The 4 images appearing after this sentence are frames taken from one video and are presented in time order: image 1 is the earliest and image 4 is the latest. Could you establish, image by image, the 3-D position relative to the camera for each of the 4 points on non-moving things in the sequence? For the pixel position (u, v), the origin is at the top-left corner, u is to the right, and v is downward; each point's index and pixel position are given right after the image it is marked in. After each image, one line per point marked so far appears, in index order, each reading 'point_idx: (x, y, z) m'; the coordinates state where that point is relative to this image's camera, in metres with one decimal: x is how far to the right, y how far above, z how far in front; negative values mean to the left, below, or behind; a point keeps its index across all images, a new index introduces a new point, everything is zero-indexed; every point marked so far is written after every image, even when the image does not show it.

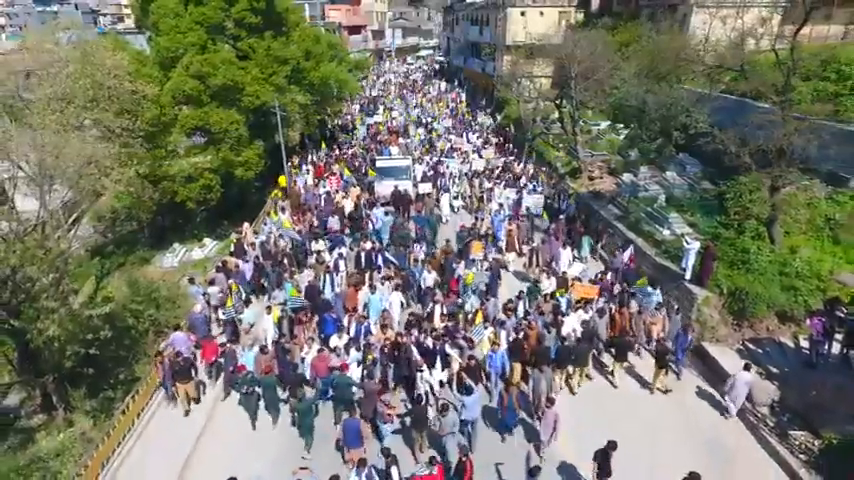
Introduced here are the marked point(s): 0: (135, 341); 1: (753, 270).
0: (-6.6, -2.3, +15.1) m
1: (+6.5, -0.6, +13.4) m
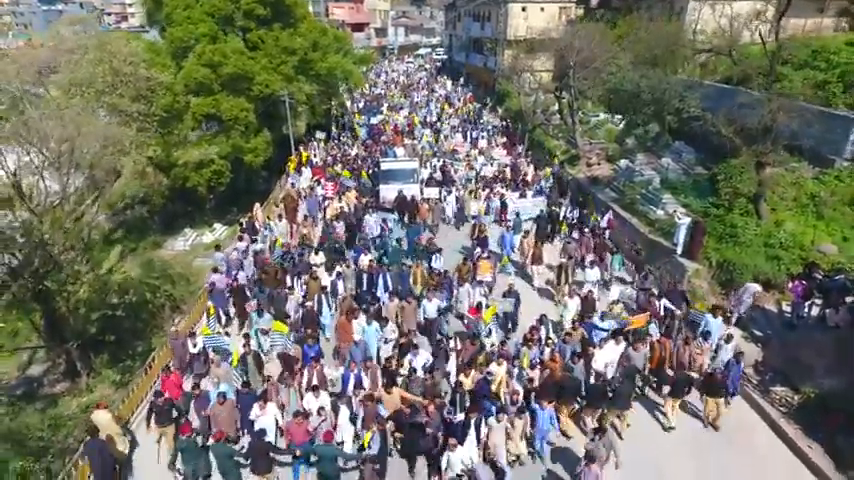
0: (-6.5, -1.8, +15.8) m
1: (+6.6, 0.0, +14.2) m
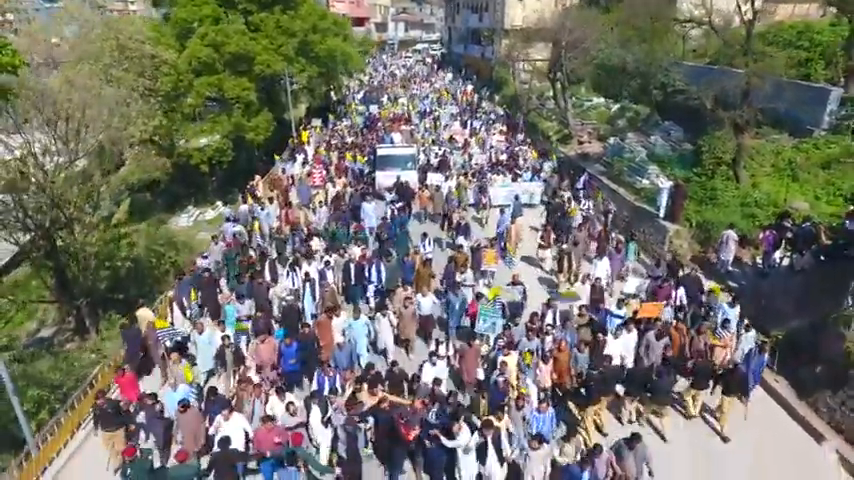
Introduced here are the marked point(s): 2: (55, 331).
0: (-6.6, -0.9, +16.5) m
1: (+6.4, +0.8, +14.8) m
2: (-8.8, -2.2, +15.9) m
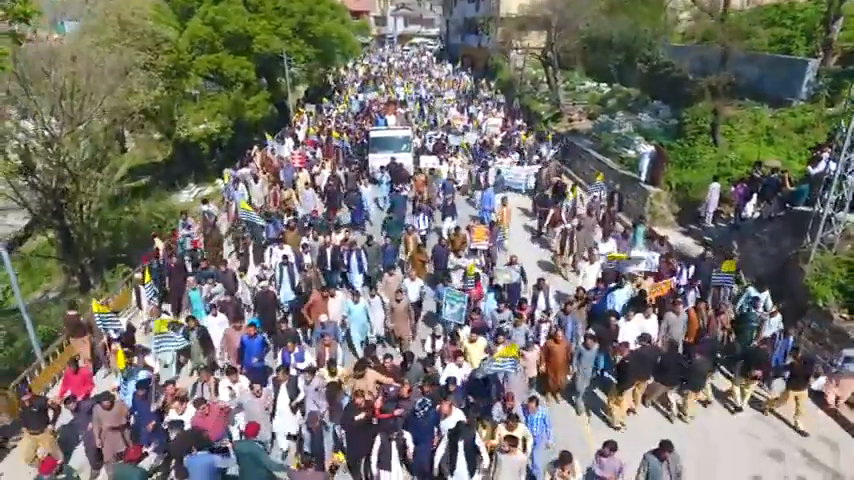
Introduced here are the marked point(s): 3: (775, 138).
0: (-6.8, 0.0, +17.2) m
1: (+6.2, +1.7, +15.4) m
2: (-9.1, -1.3, +16.6) m
3: (+8.3, +2.4, +16.0) m
